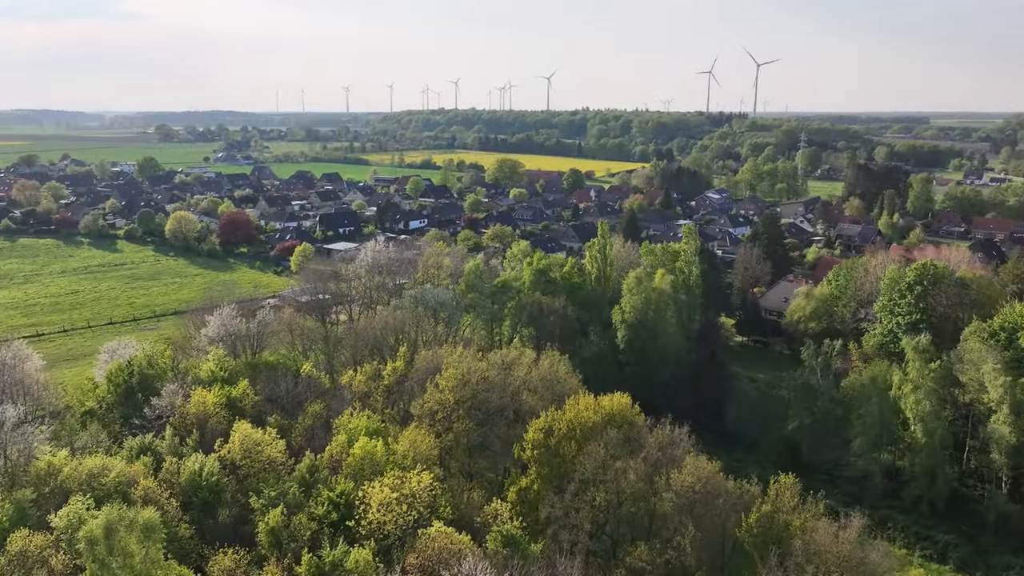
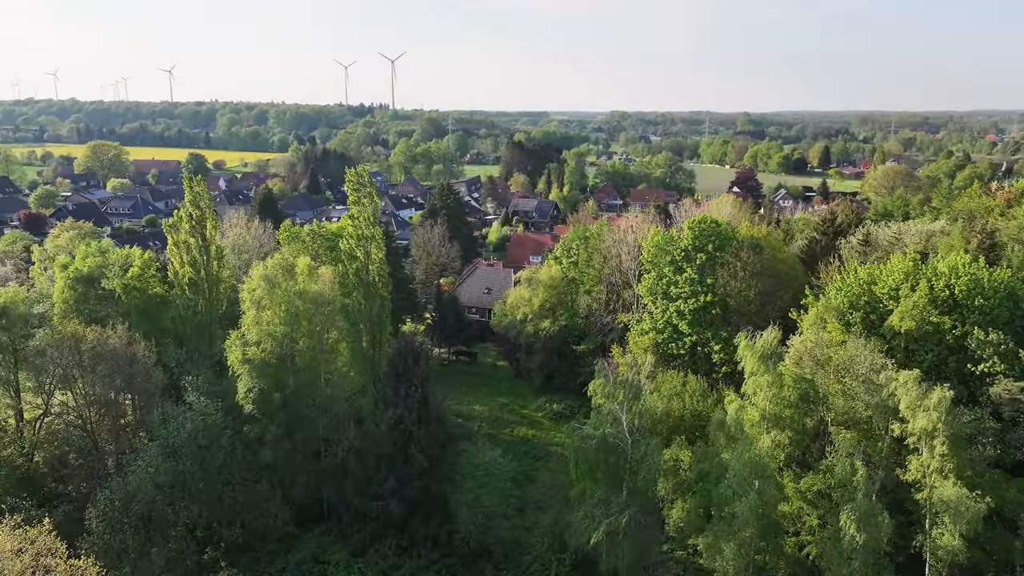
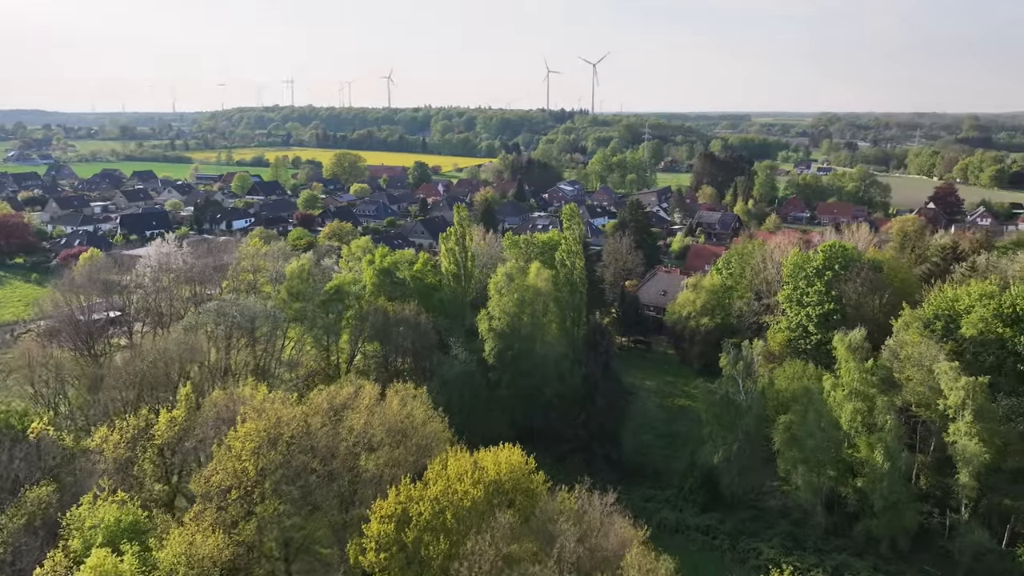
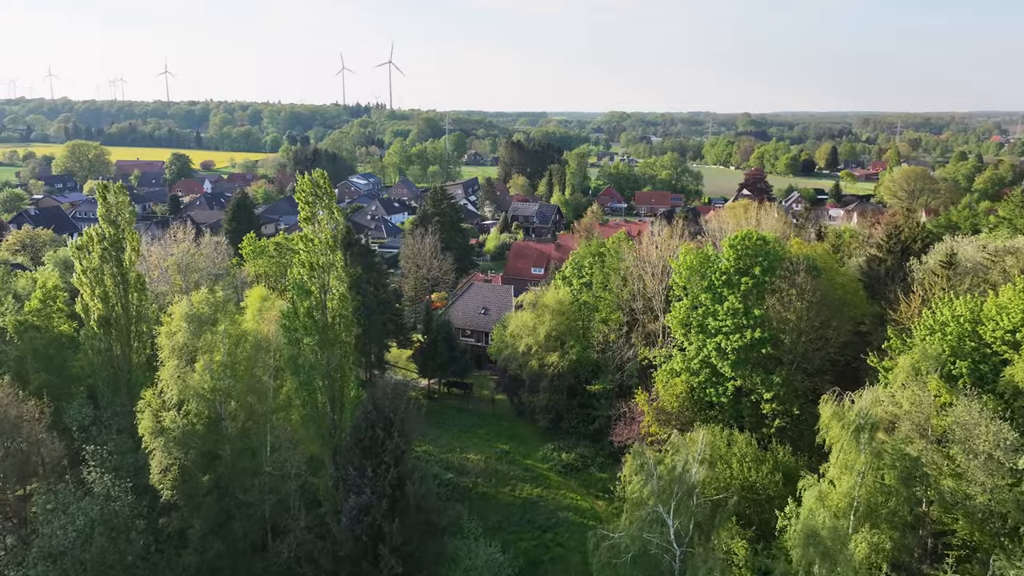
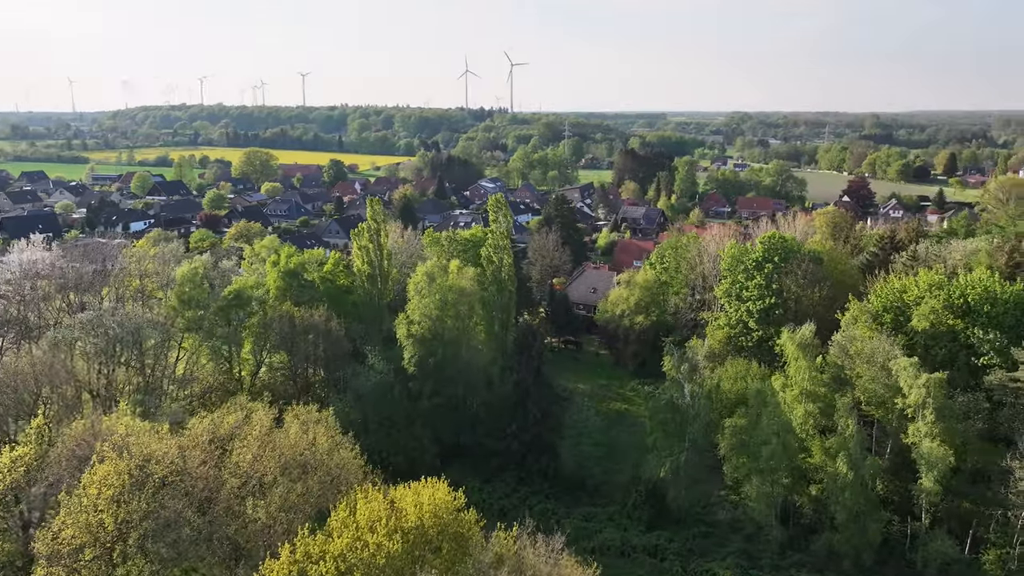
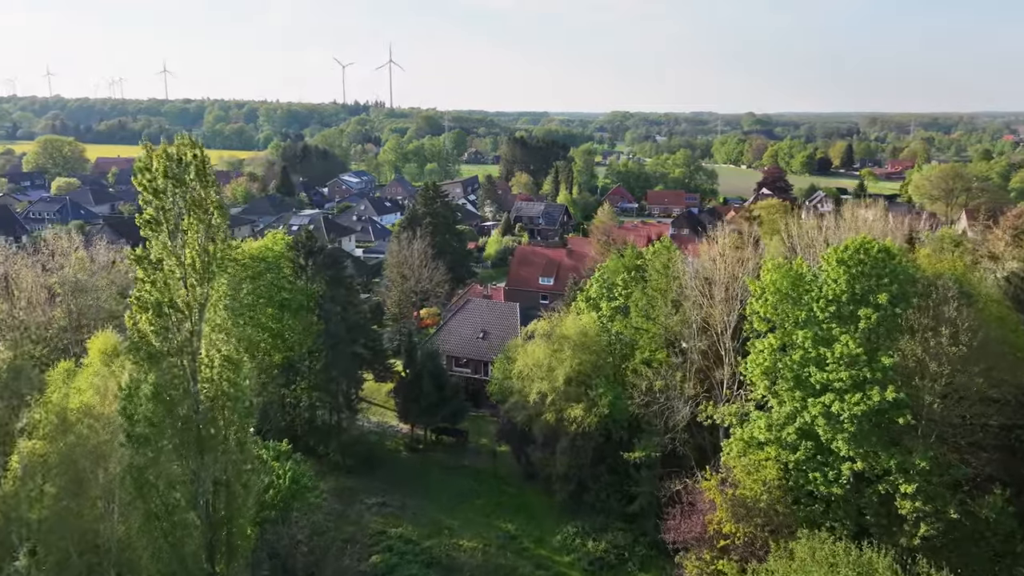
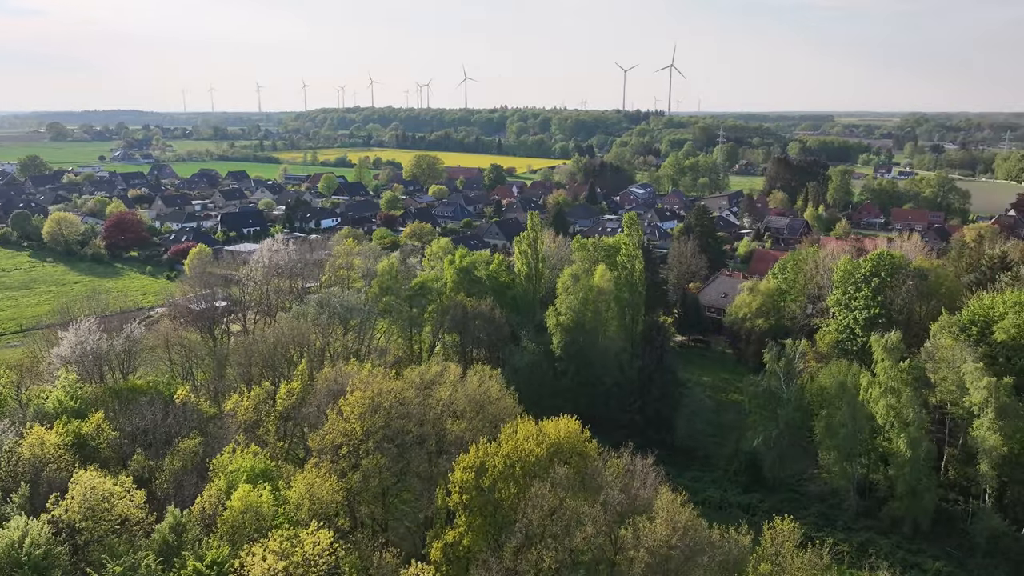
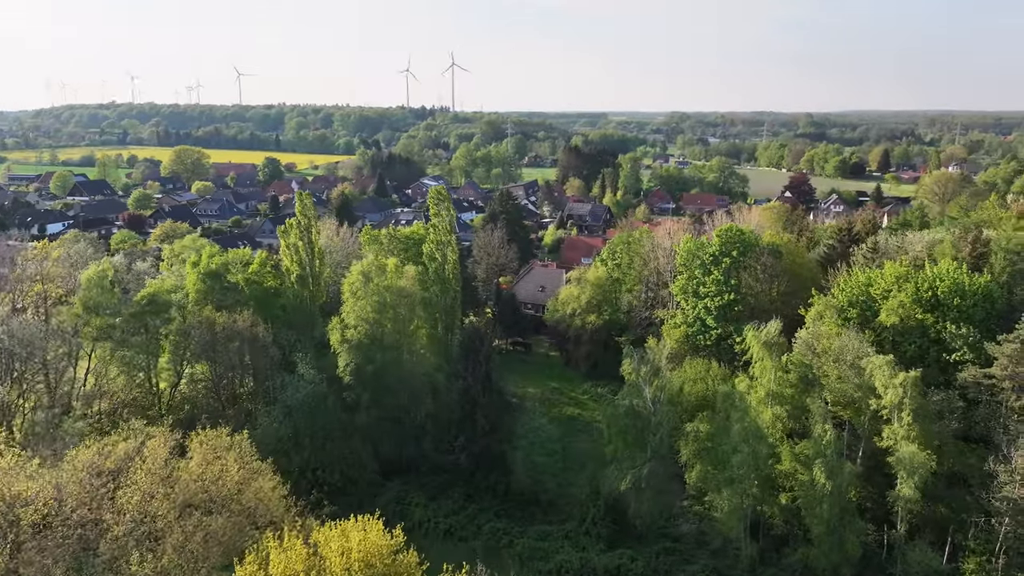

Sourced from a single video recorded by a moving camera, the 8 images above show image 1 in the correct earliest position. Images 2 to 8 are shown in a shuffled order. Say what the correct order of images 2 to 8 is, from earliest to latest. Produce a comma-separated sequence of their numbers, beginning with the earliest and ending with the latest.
7, 3, 5, 8, 2, 4, 6
